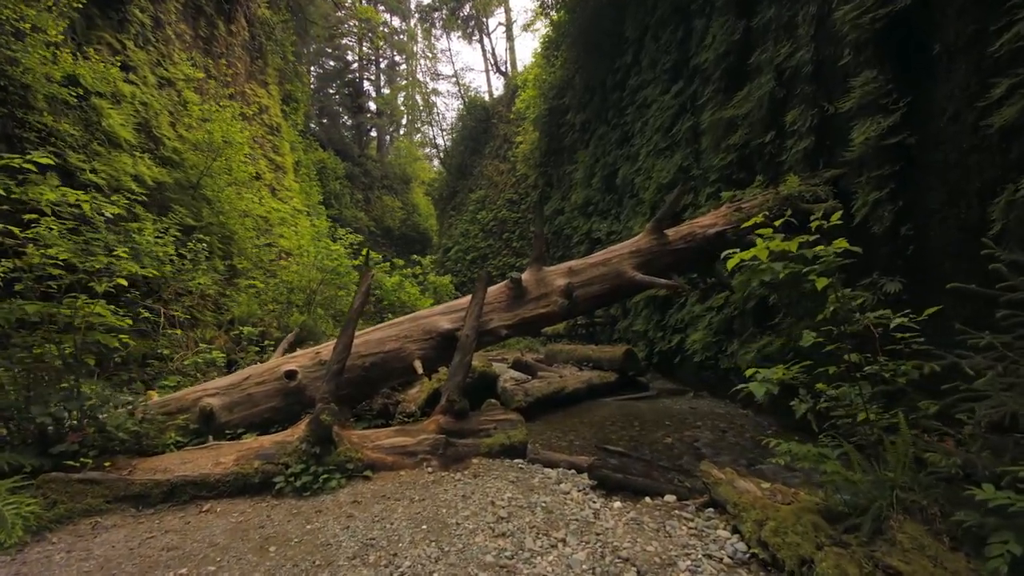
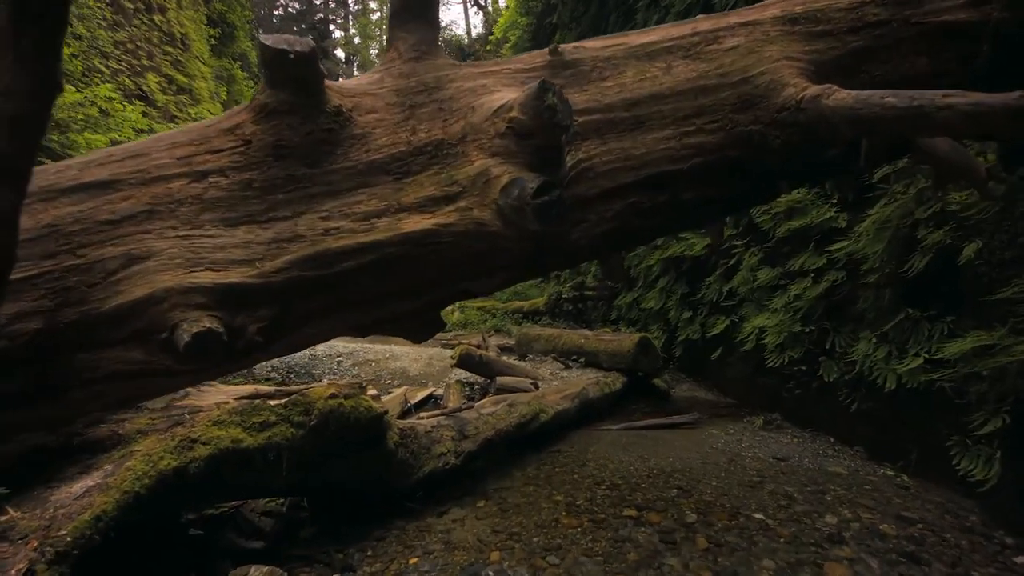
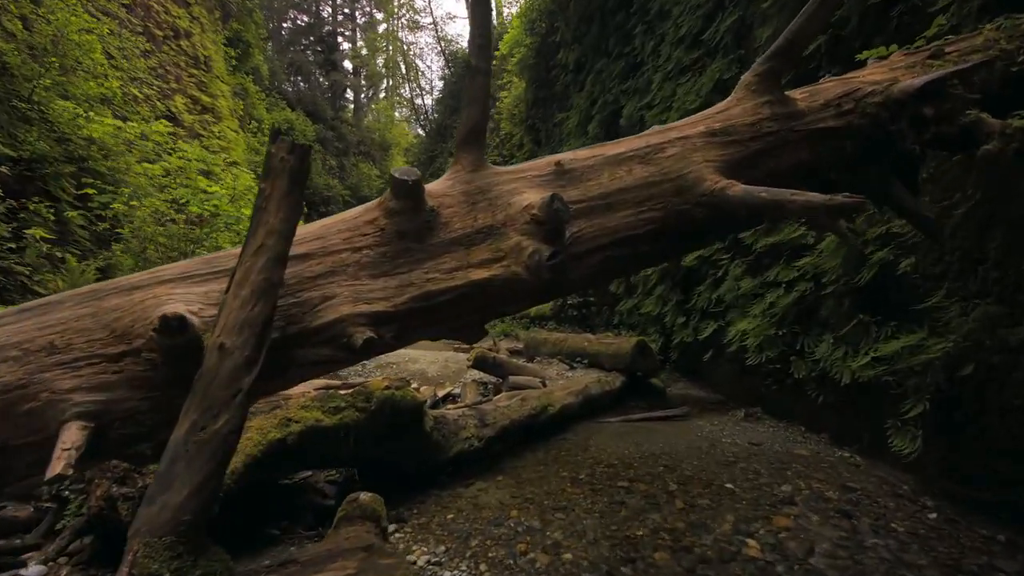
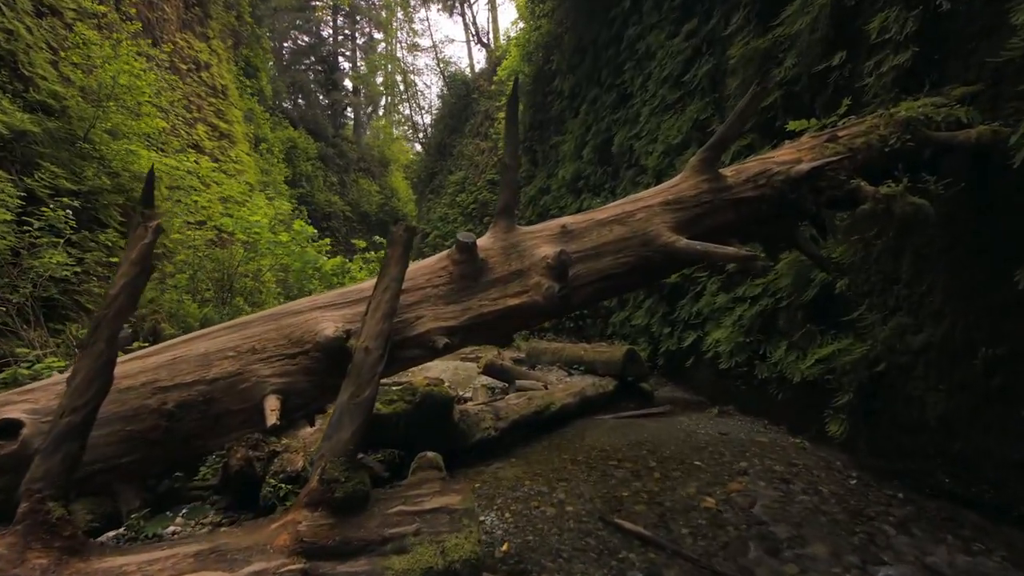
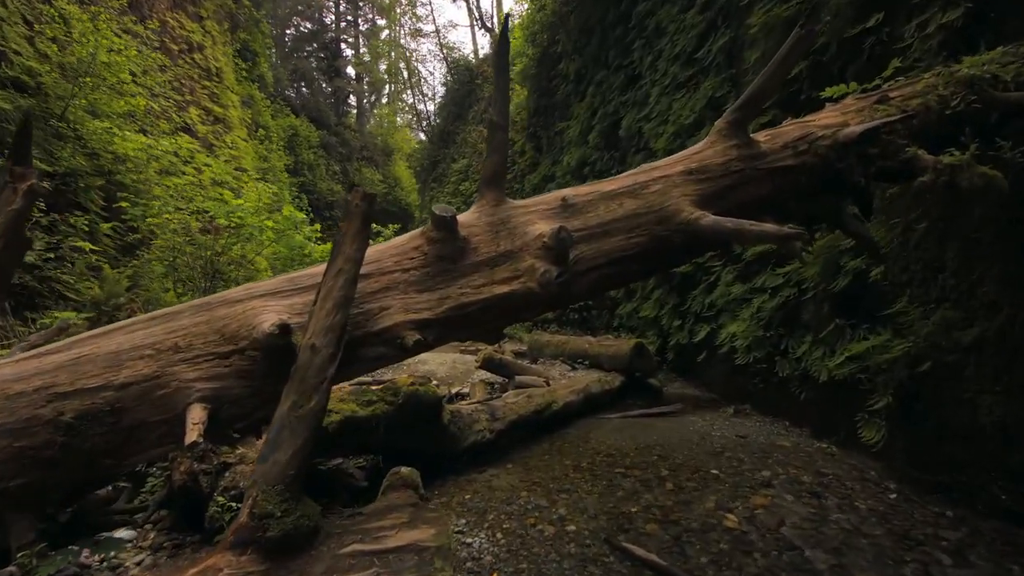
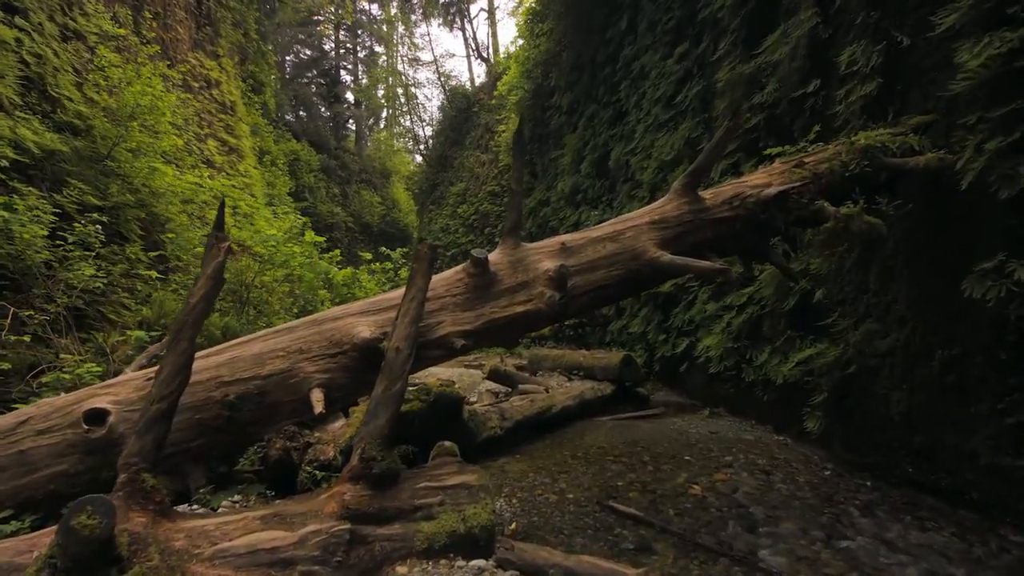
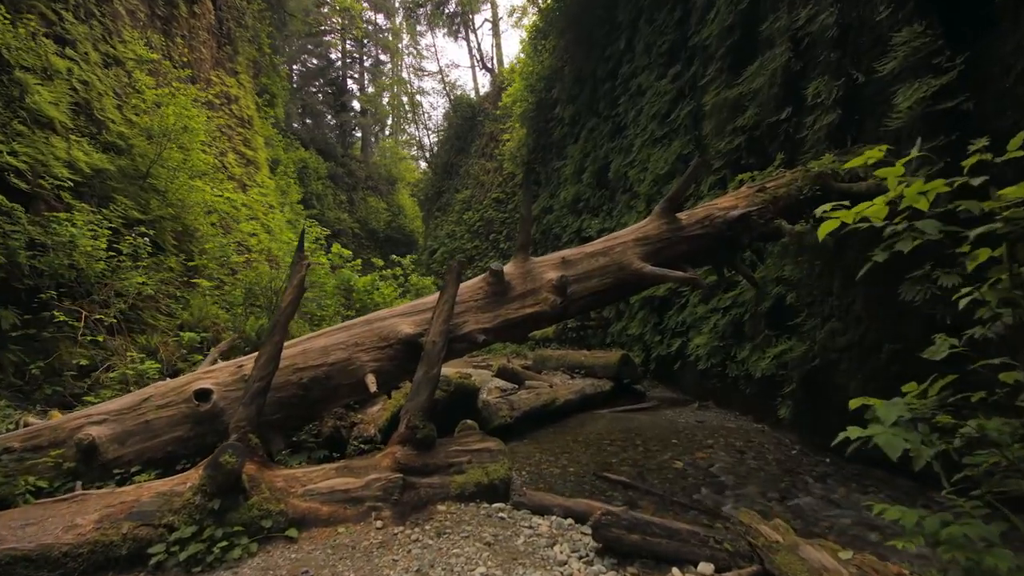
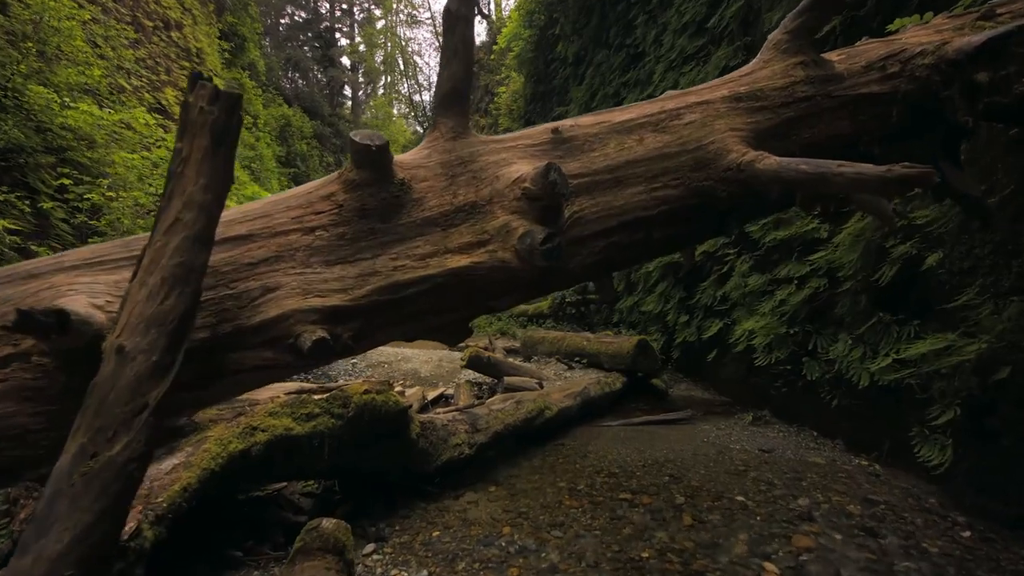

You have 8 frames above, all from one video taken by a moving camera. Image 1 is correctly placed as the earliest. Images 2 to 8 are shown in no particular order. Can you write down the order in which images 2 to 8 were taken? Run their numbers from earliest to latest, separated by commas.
7, 6, 4, 5, 3, 8, 2
